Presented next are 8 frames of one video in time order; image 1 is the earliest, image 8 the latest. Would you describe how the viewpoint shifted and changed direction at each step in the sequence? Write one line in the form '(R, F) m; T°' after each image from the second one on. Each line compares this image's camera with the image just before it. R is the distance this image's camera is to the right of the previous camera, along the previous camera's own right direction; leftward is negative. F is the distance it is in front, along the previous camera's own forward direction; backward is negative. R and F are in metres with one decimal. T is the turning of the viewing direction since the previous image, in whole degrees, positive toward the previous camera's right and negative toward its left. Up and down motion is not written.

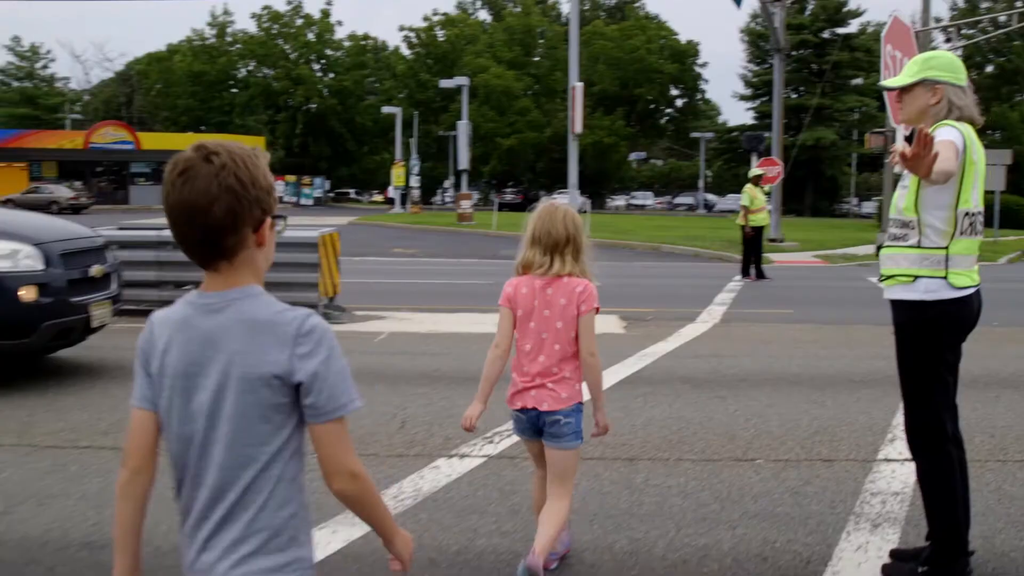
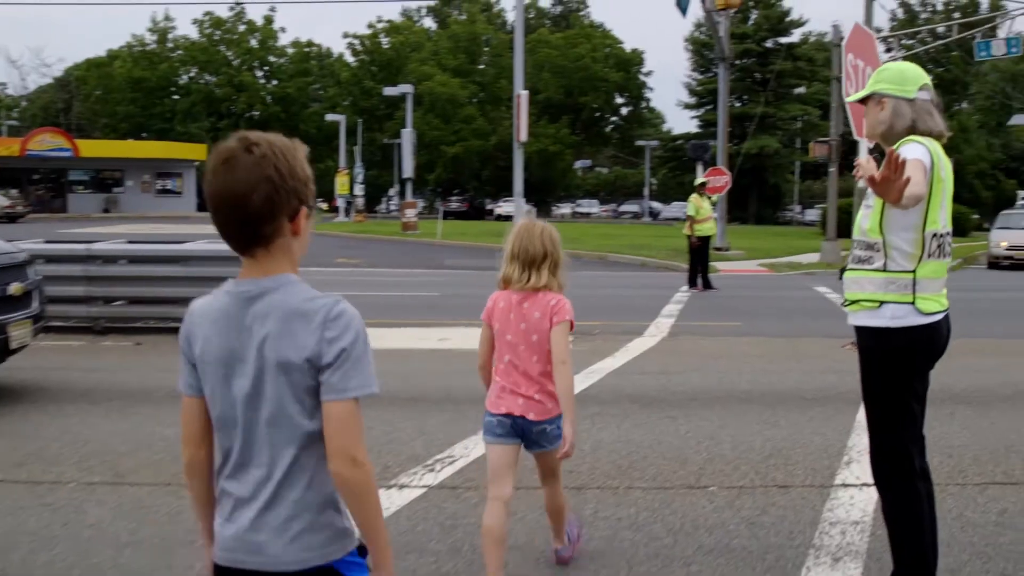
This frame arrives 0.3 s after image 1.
(0.0, +0.3) m; +3°
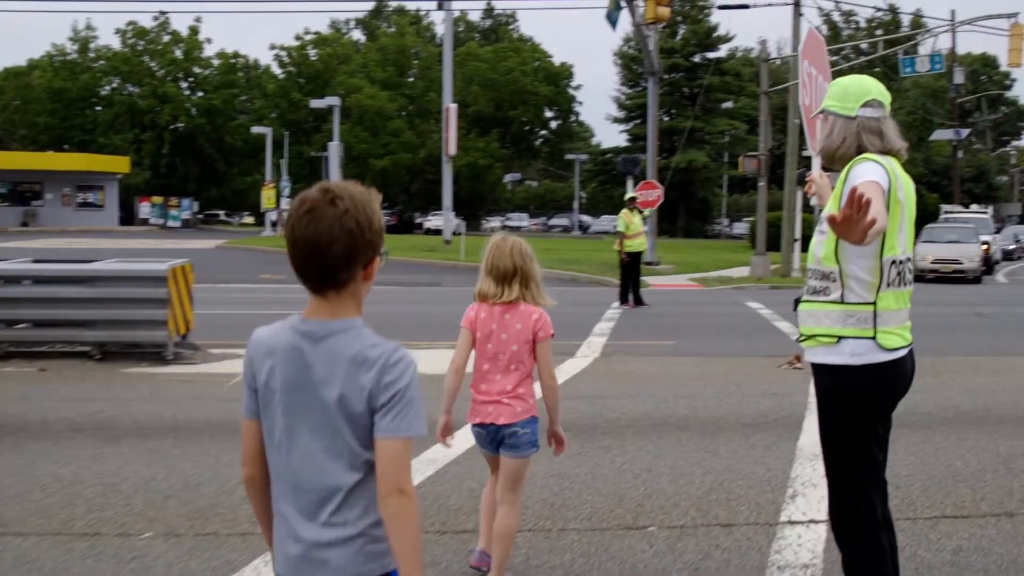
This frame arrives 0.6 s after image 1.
(0.0, +0.3) m; +3°
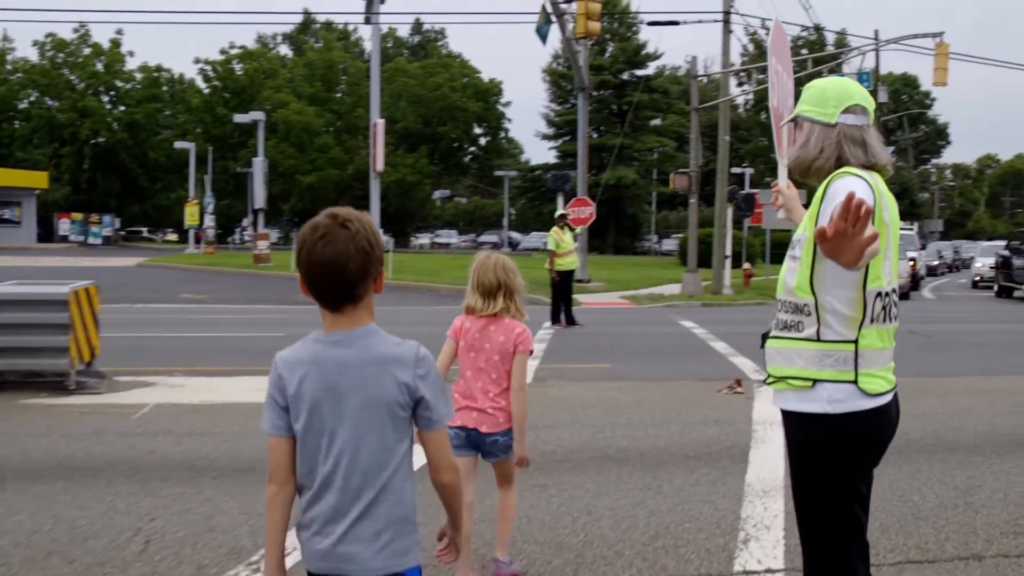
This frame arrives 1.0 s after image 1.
(0.0, +0.5) m; +3°
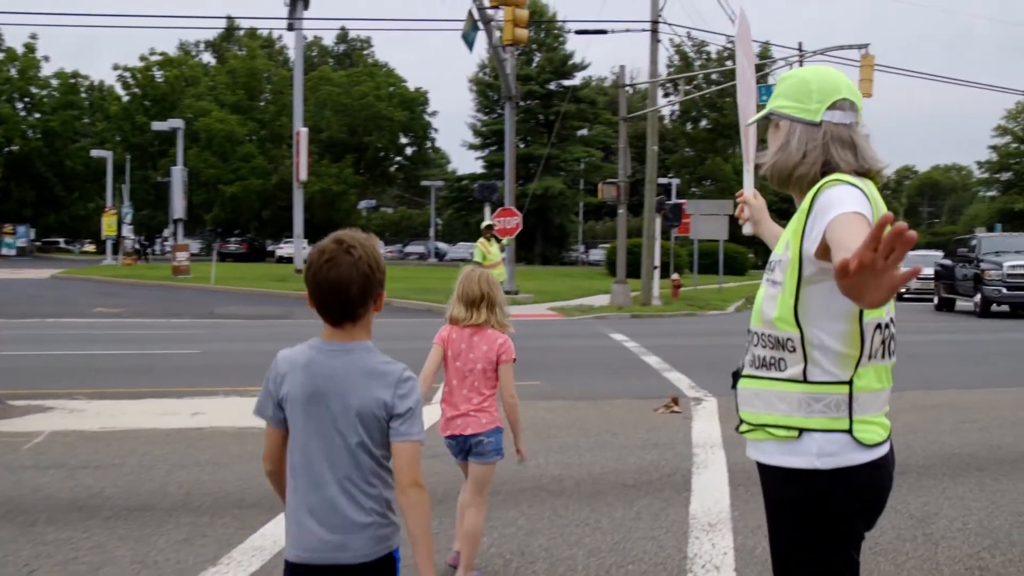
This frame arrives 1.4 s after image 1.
(0.0, +0.5) m; +3°
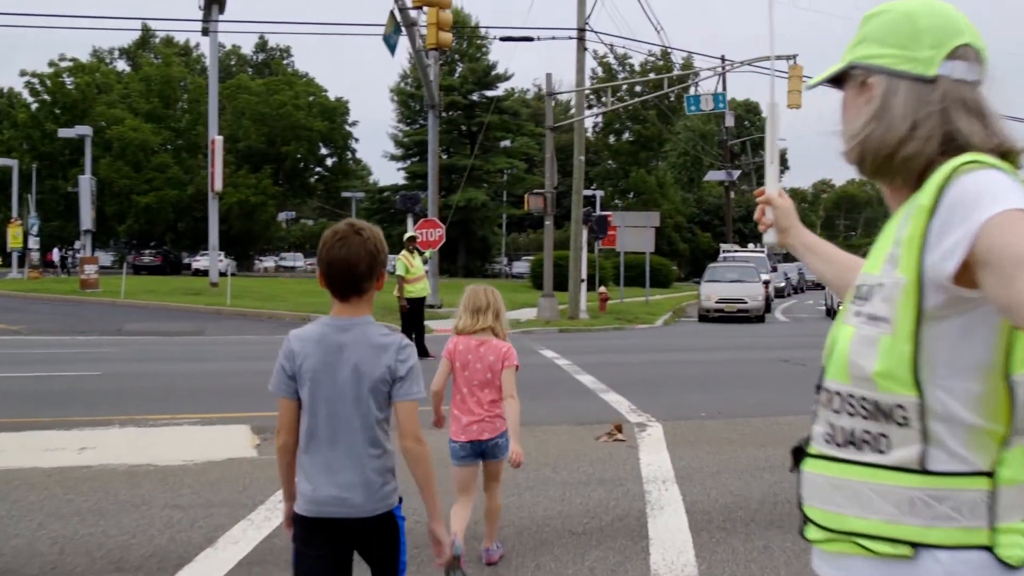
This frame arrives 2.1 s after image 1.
(0.0, +0.8) m; +4°
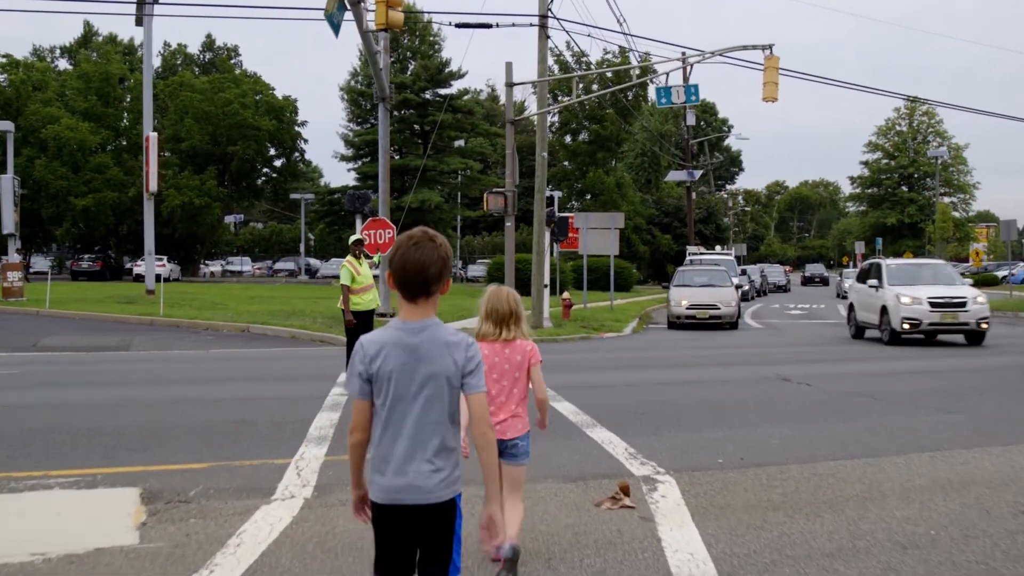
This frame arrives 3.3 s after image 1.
(-0.1, +1.9) m; +2°
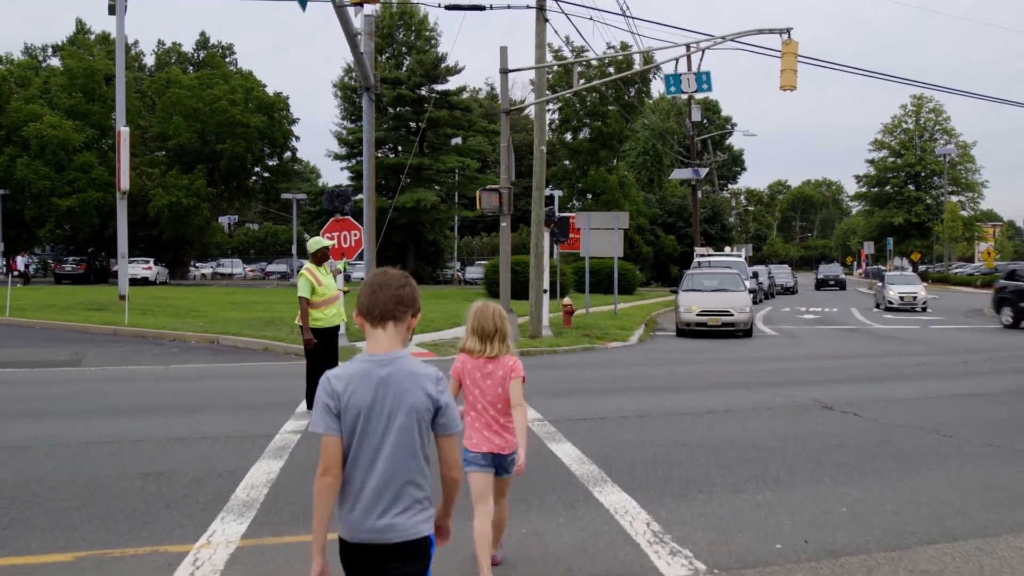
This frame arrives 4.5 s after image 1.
(+0.1, +2.0) m; 0°
